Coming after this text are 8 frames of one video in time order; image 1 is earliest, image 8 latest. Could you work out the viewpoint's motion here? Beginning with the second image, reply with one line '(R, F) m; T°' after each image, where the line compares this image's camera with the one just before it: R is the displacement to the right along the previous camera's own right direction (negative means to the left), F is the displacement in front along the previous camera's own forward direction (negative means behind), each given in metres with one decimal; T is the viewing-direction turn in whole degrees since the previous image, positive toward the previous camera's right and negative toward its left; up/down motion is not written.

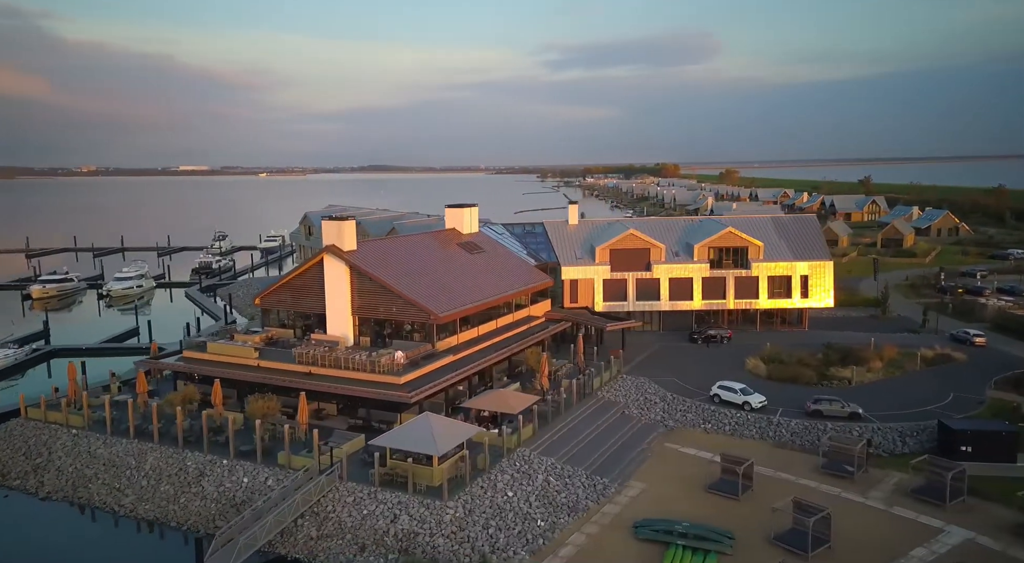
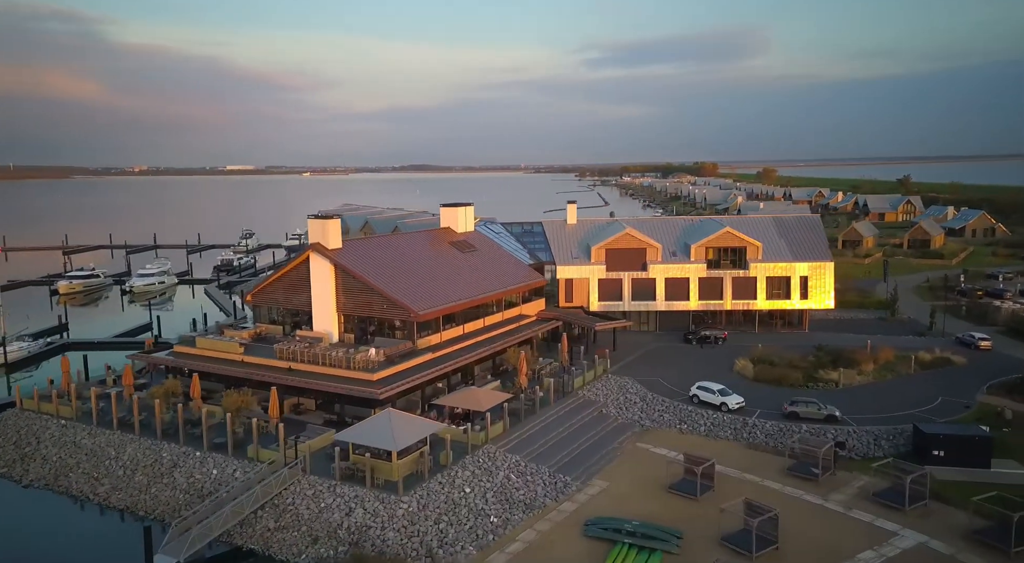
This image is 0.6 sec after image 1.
(+2.5, -0.1) m; -2°
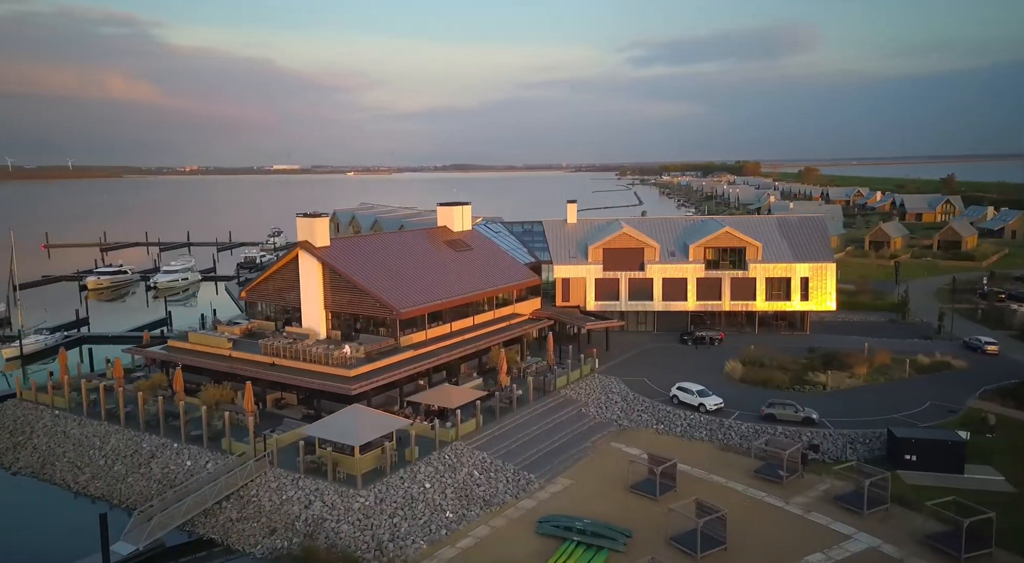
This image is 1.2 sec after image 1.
(+2.5, -0.1) m; -2°
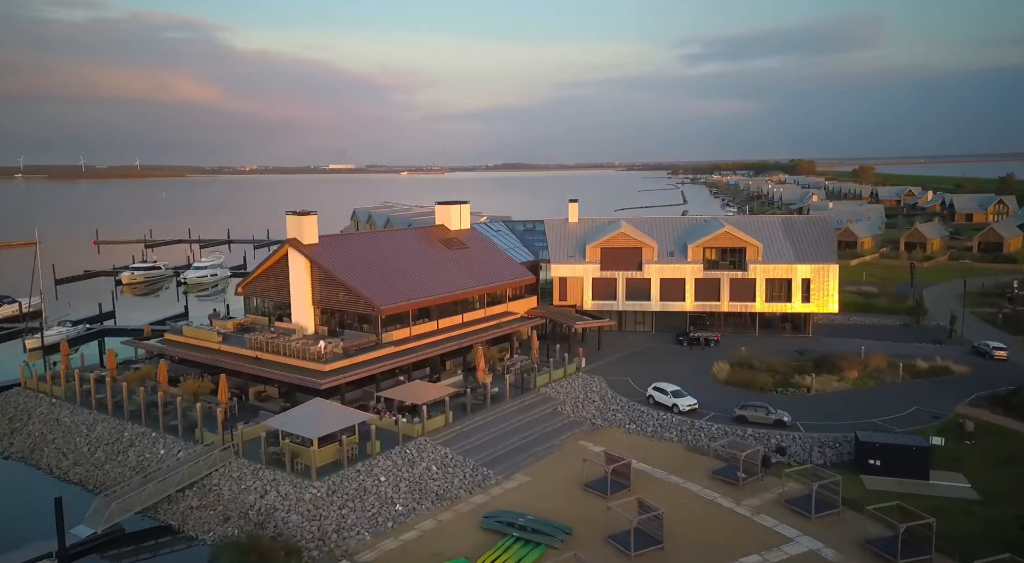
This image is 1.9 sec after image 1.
(+3.1, -0.1) m; -3°
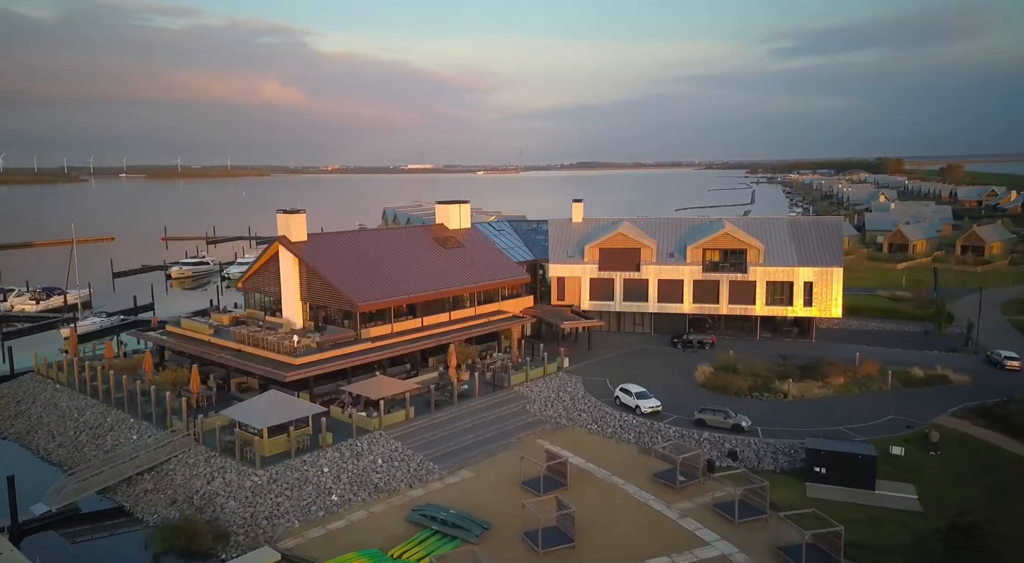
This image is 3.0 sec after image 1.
(+4.3, -0.2) m; -5°
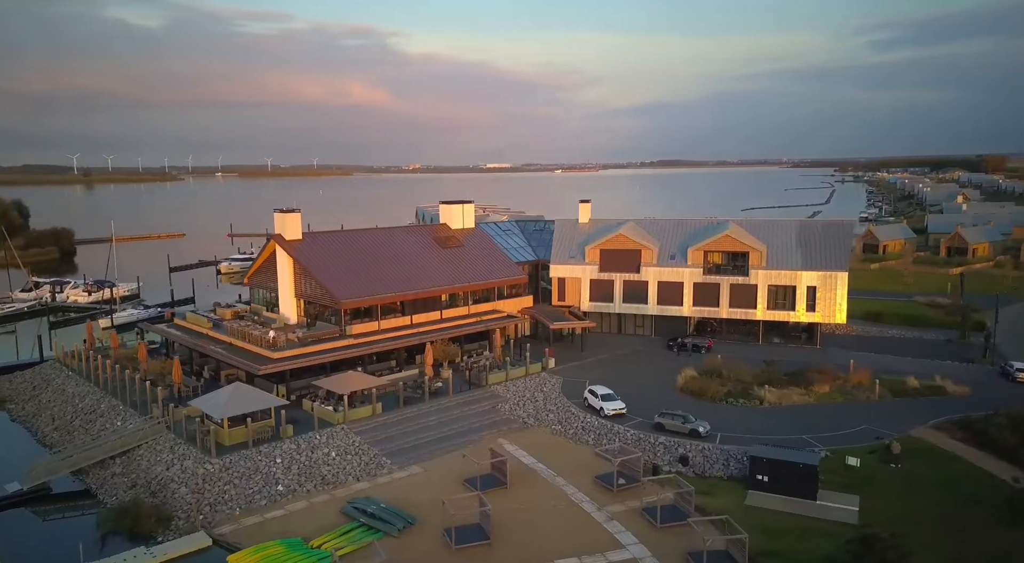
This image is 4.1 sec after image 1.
(+4.4, -0.2) m; -5°
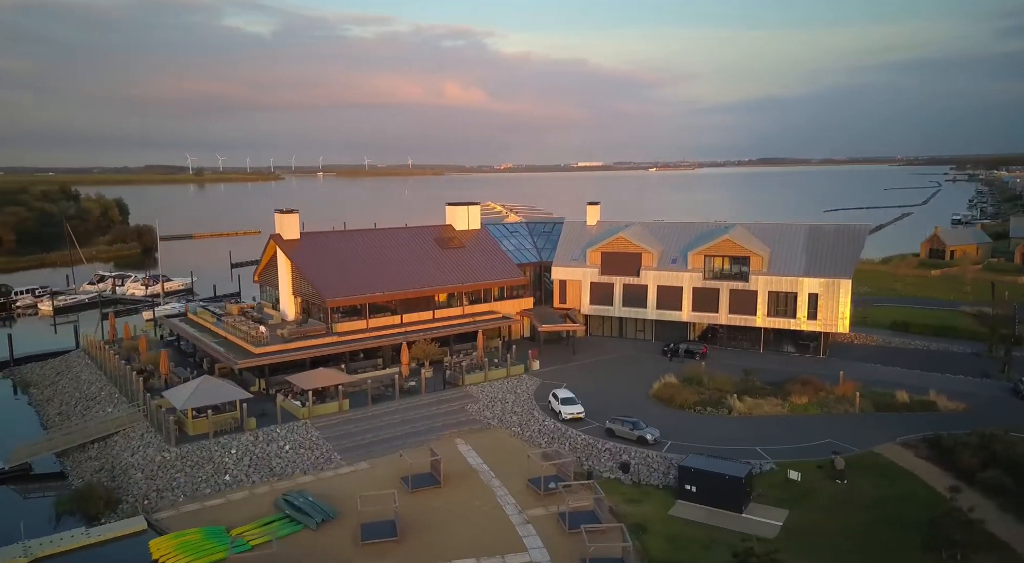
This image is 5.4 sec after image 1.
(+5.1, -0.2) m; -6°
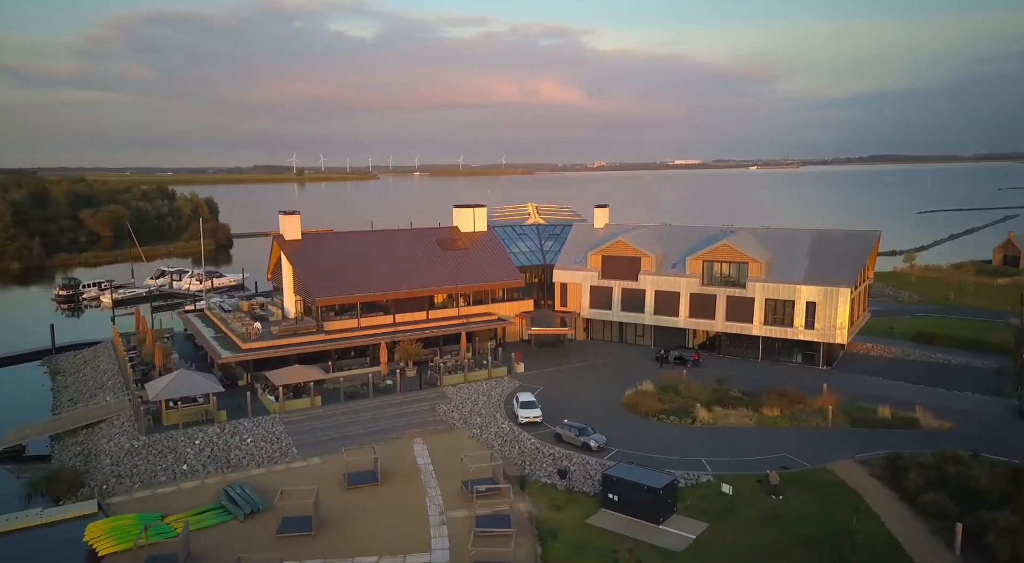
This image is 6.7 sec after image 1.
(+5.2, -0.2) m; -6°
